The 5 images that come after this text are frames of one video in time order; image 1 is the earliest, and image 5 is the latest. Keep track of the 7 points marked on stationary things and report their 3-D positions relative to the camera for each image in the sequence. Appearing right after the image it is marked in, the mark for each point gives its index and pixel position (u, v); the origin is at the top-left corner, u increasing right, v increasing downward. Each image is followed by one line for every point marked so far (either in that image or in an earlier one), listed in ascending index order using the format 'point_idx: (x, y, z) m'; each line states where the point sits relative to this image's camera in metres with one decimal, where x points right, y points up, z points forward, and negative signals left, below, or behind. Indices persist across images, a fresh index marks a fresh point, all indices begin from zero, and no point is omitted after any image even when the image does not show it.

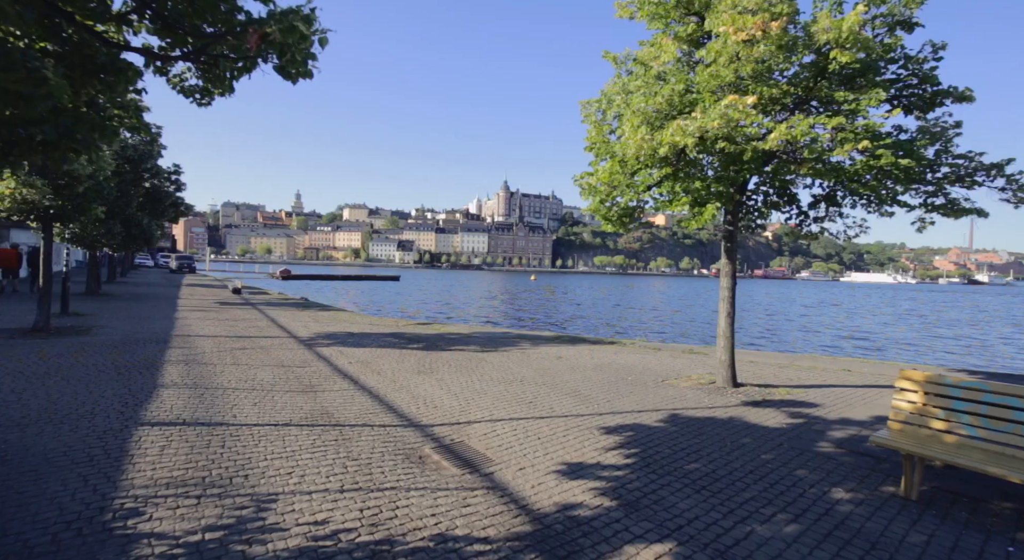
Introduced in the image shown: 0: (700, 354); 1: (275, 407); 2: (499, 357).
0: (+4.6, -1.8, +14.2) m
1: (-3.2, -1.7, +7.7) m
2: (-0.3, -1.7, +12.8) m
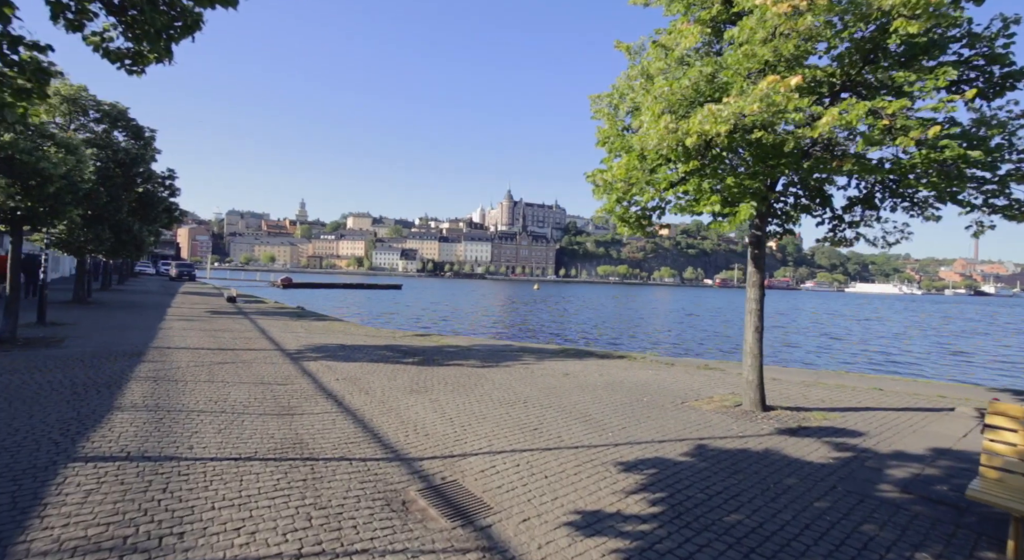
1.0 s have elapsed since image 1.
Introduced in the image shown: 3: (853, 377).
0: (+4.6, -2.1, +13.2) m
1: (-3.1, -1.8, +6.7) m
2: (-0.3, -1.9, +11.8) m
3: (+7.8, -2.2, +13.2) m
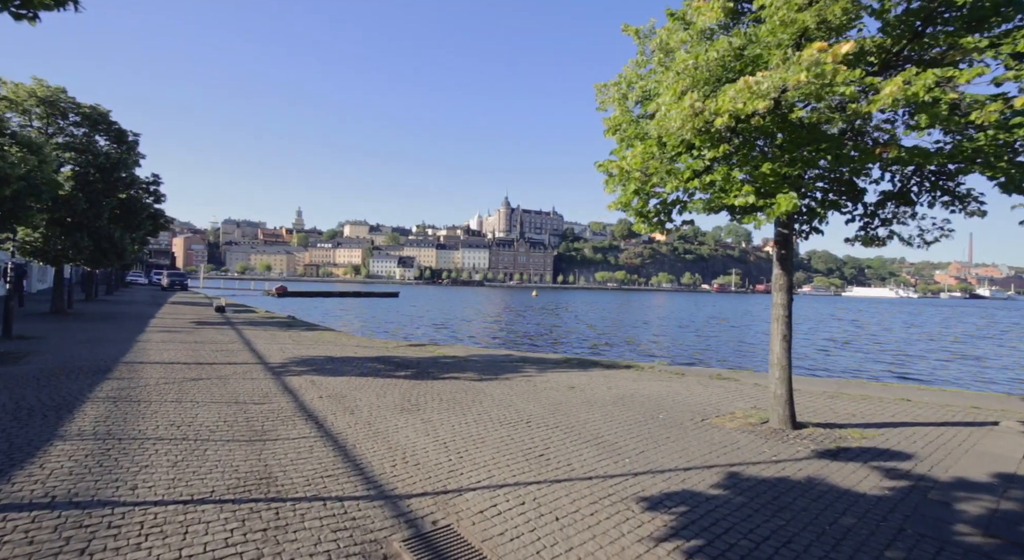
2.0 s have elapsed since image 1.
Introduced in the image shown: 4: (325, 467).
0: (+4.6, -2.1, +12.3) m
1: (-3.1, -1.9, +5.8) m
2: (-0.3, -2.0, +10.9) m
3: (+7.7, -2.3, +12.4) m
4: (-2.0, -2.0, +6.1) m
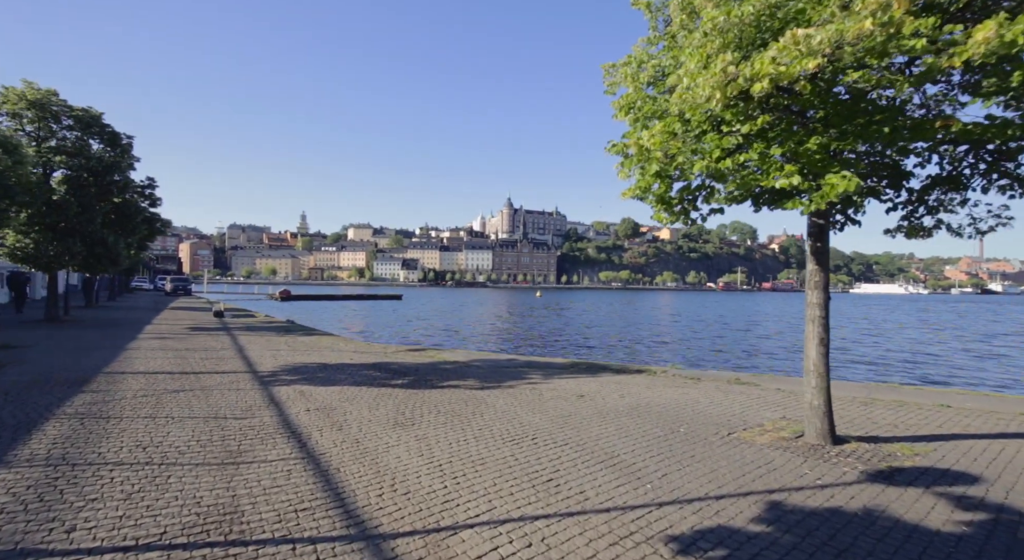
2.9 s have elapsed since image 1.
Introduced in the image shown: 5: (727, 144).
0: (+4.7, -2.1, +11.4) m
1: (-3.1, -1.9, +5.0) m
2: (-0.2, -2.0, +10.0) m
3: (+7.8, -2.2, +11.5) m
4: (-1.9, -2.0, +5.3) m
5: (+1.9, +1.2, +5.1) m
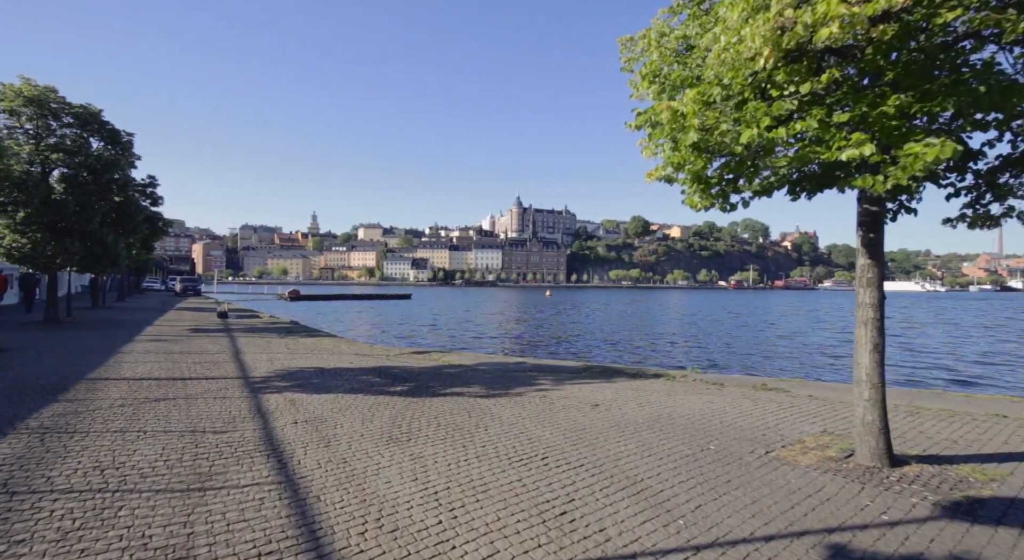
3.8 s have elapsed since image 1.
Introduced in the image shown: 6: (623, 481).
0: (+4.9, -2.0, +10.5) m
1: (-3.0, -1.9, +4.2) m
2: (-0.1, -2.0, +9.2) m
3: (+8.0, -2.1, +10.5) m
4: (-1.9, -2.0, +4.5) m
5: (+1.9, +1.2, +4.2) m
6: (+1.0, -1.9, +5.6) m
